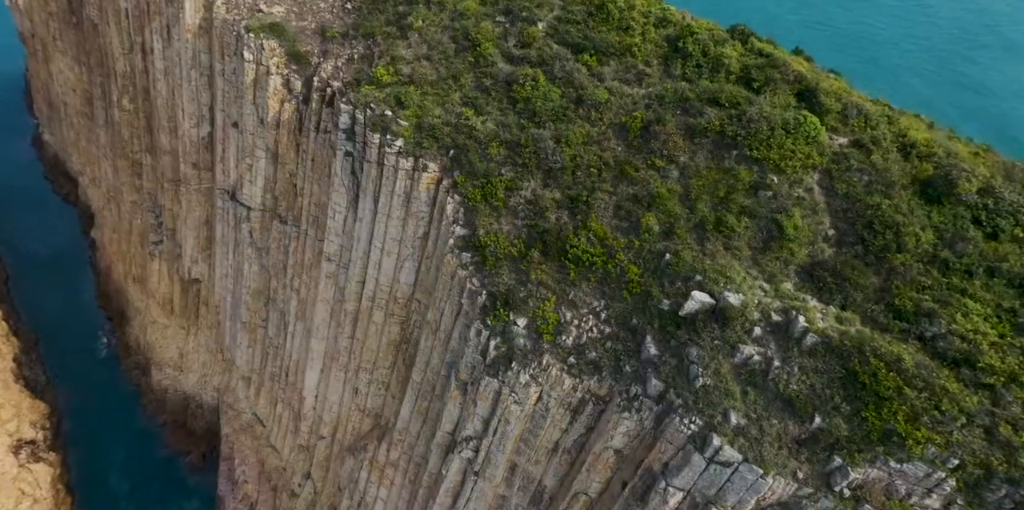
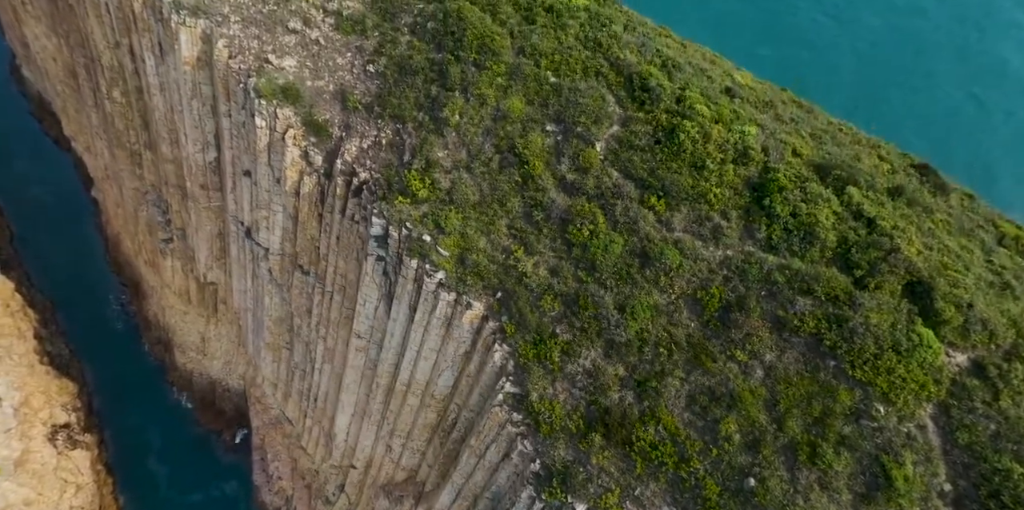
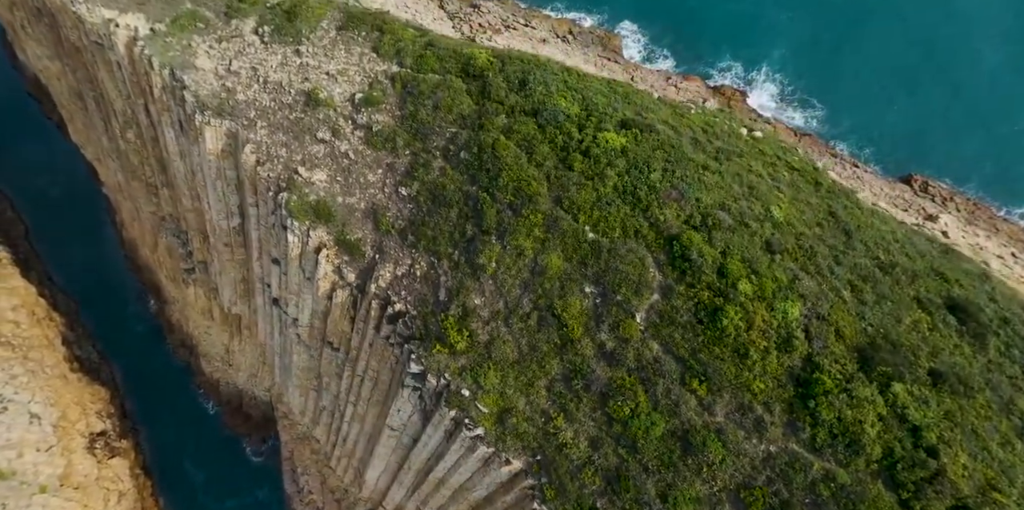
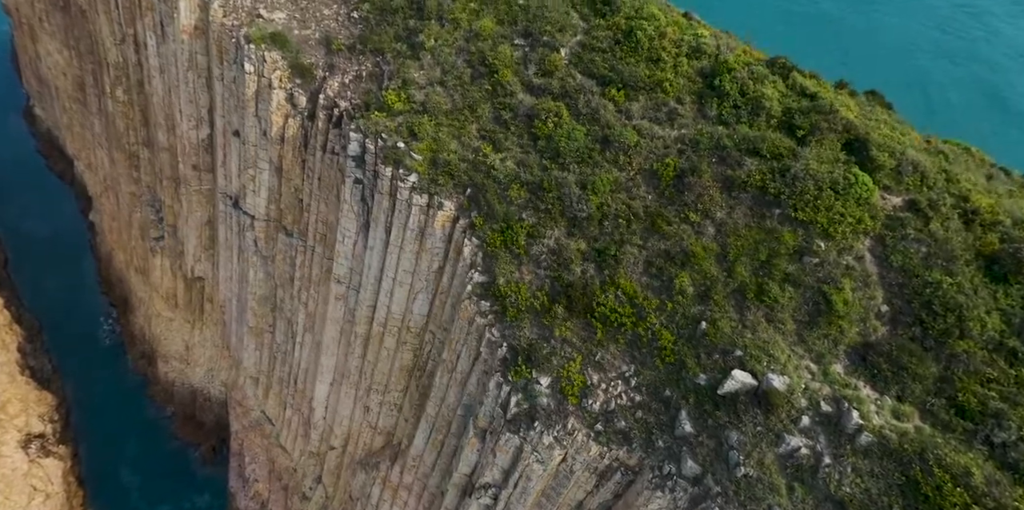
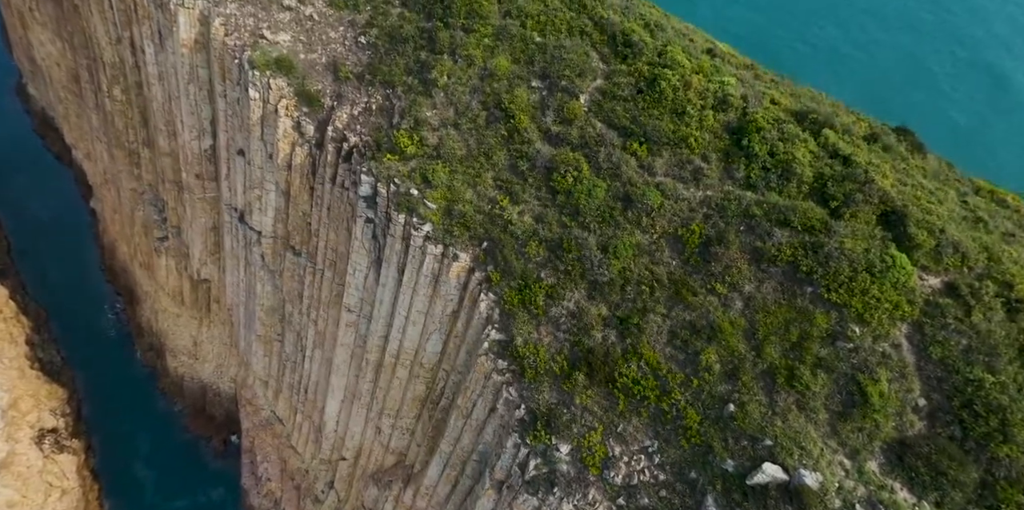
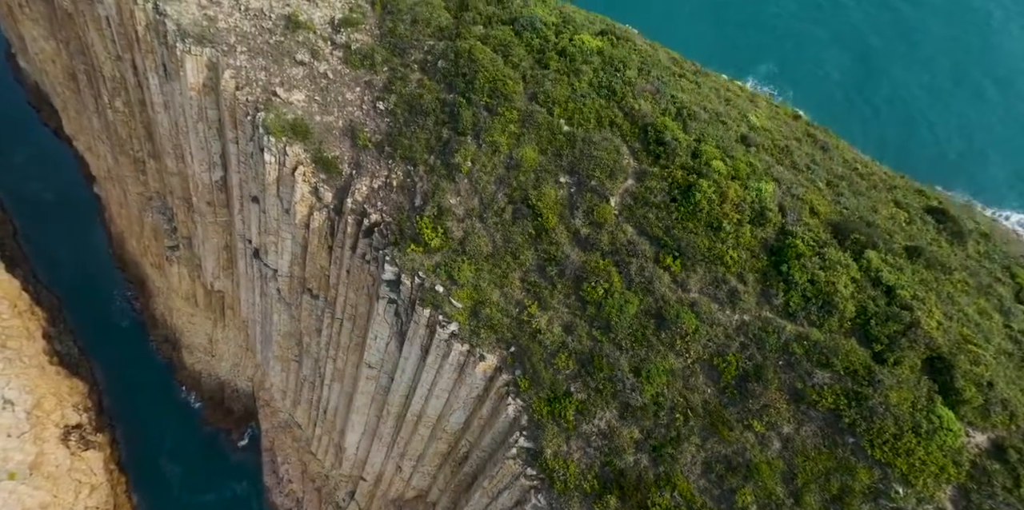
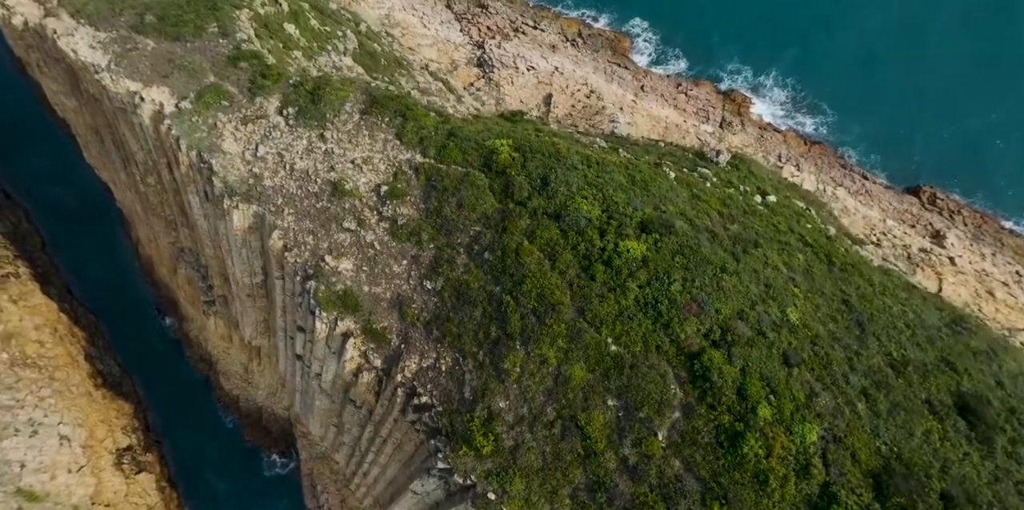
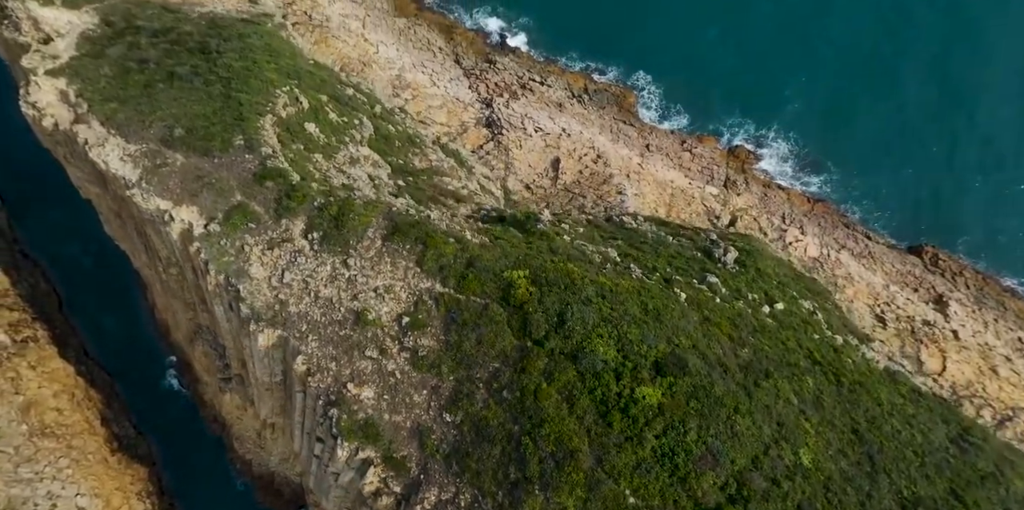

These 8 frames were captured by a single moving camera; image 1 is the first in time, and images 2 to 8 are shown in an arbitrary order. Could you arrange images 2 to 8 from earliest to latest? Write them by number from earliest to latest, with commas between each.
4, 5, 2, 6, 3, 7, 8
